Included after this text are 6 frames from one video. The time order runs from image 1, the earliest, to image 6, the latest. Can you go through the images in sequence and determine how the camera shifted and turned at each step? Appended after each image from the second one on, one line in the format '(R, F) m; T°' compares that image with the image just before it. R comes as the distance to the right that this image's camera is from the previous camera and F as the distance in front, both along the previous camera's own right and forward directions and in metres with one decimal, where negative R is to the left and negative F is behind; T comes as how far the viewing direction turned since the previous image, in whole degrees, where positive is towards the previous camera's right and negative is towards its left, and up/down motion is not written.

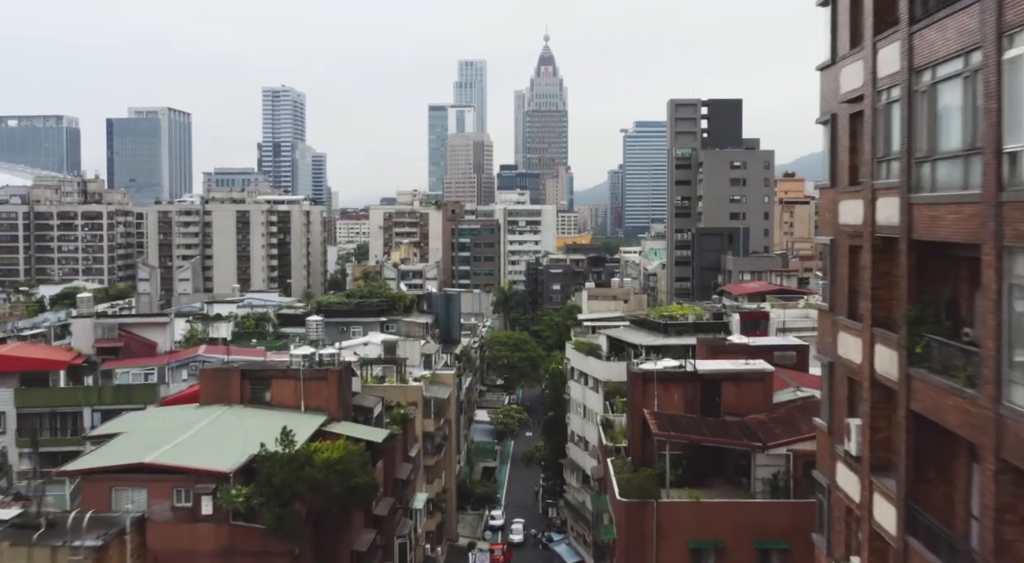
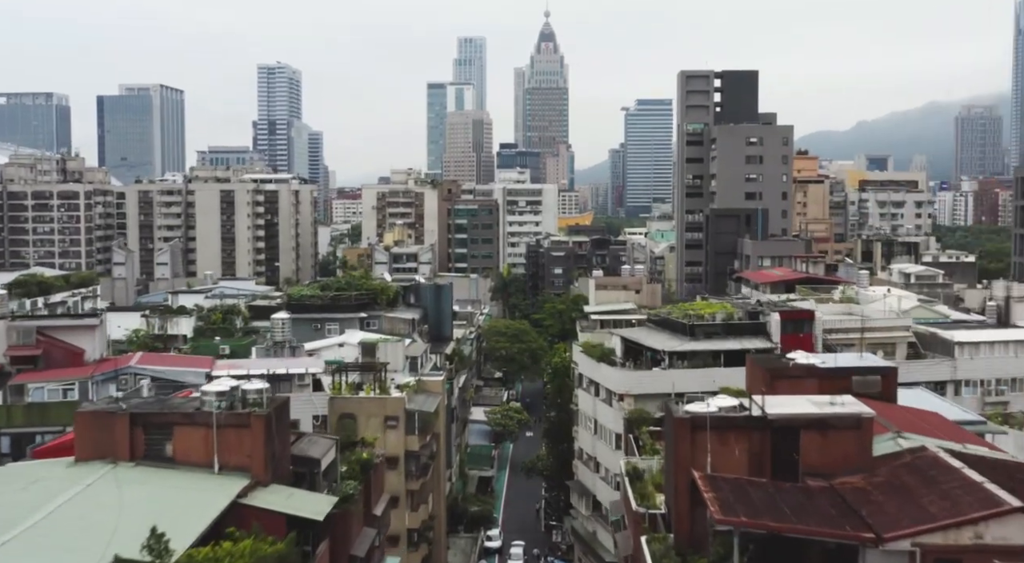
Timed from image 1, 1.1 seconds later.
(+0.1, +4.9) m; 0°
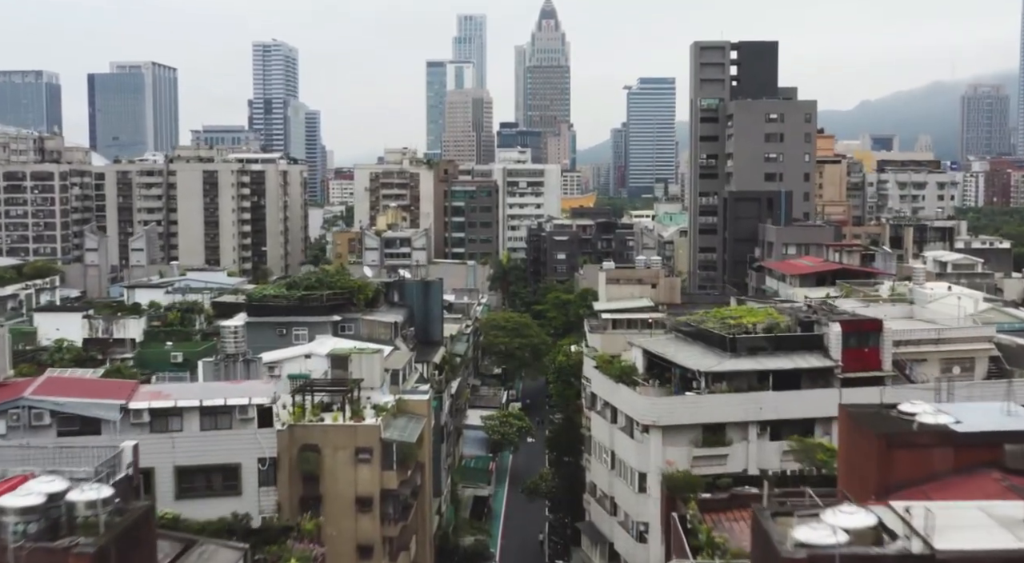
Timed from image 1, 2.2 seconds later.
(0.0, +5.0) m; 0°
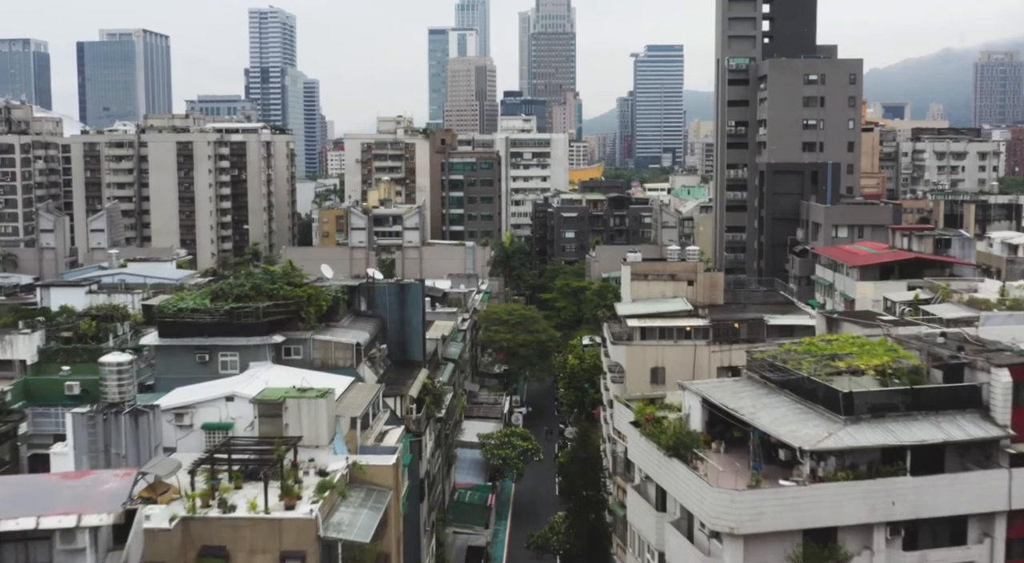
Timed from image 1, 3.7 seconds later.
(+0.1, +7.4) m; 0°
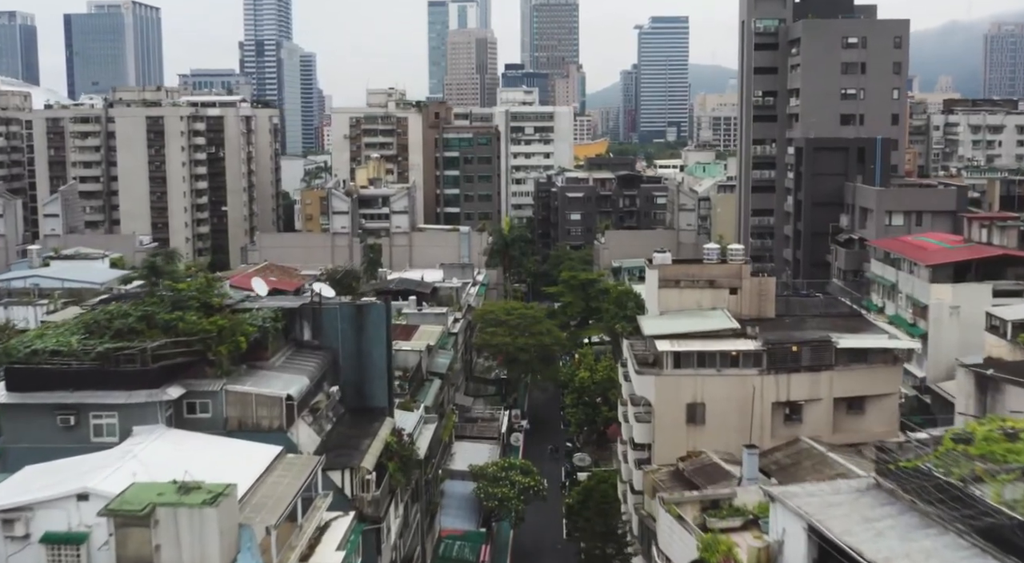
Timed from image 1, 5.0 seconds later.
(+0.2, +6.3) m; 0°
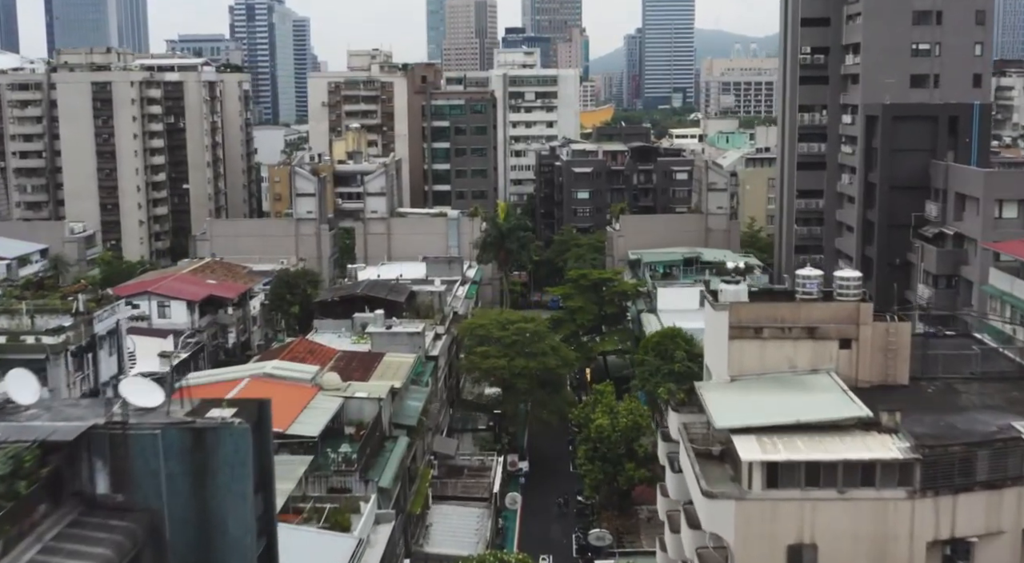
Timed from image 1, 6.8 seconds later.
(+0.2, +8.8) m; 0°
